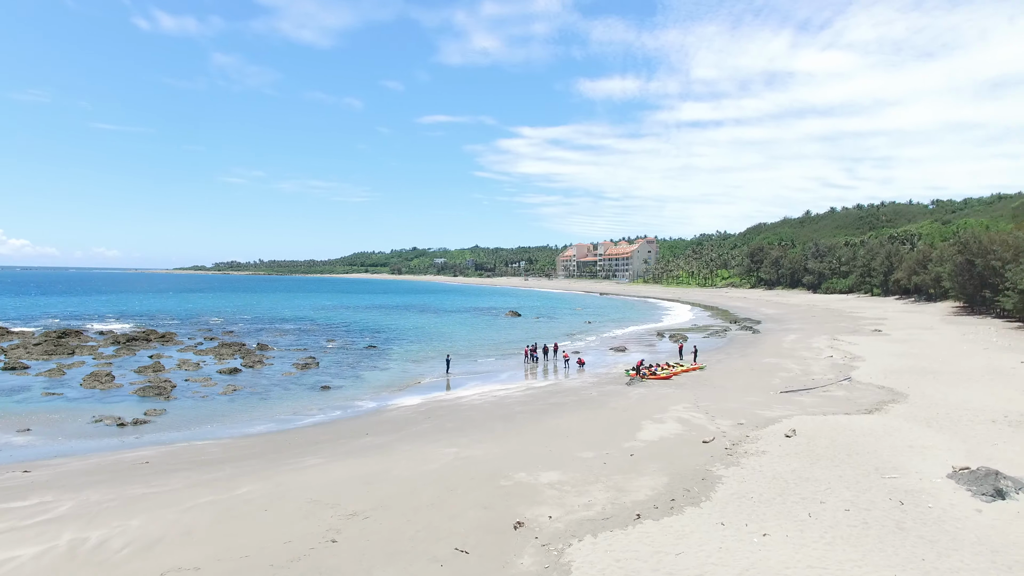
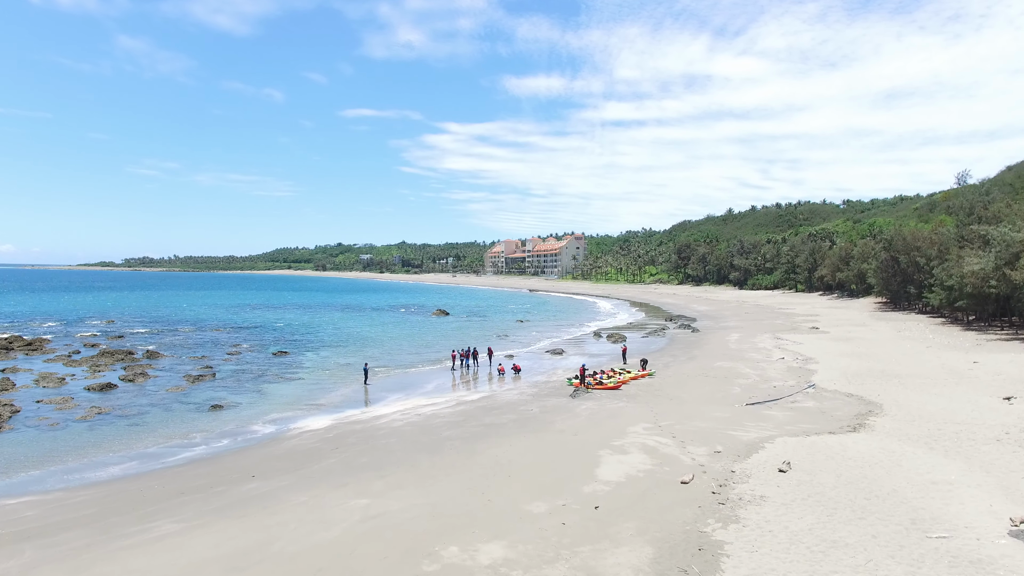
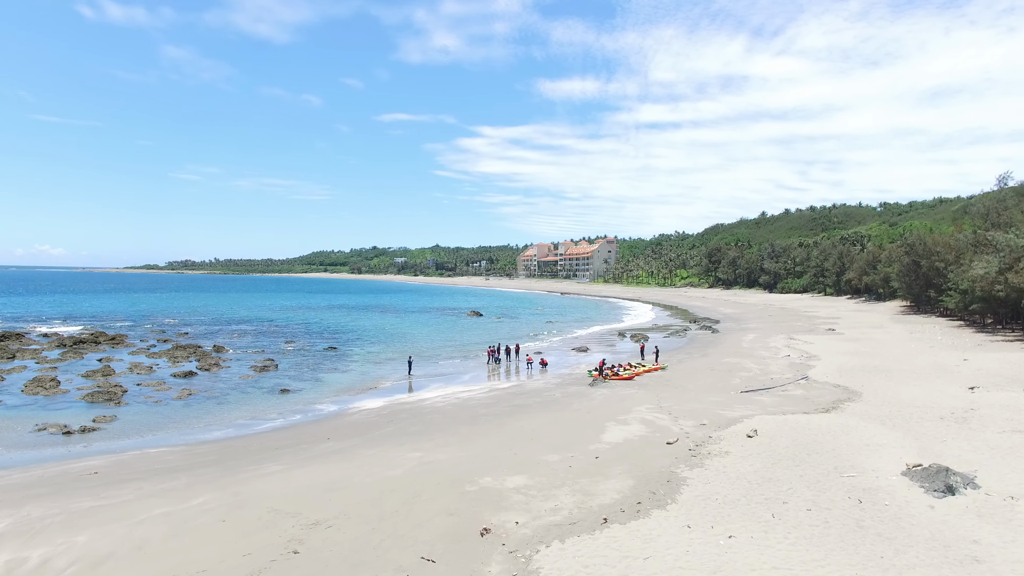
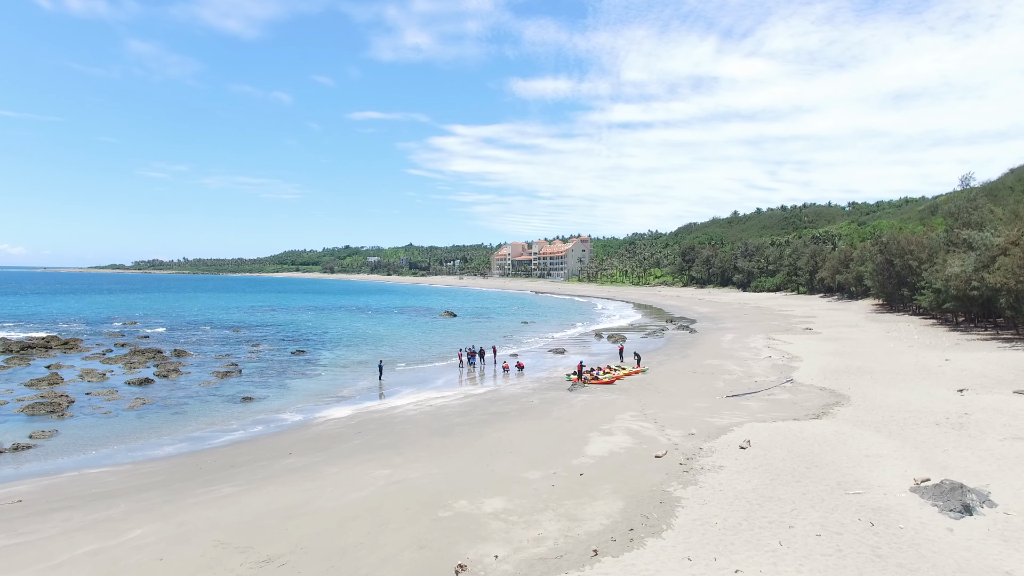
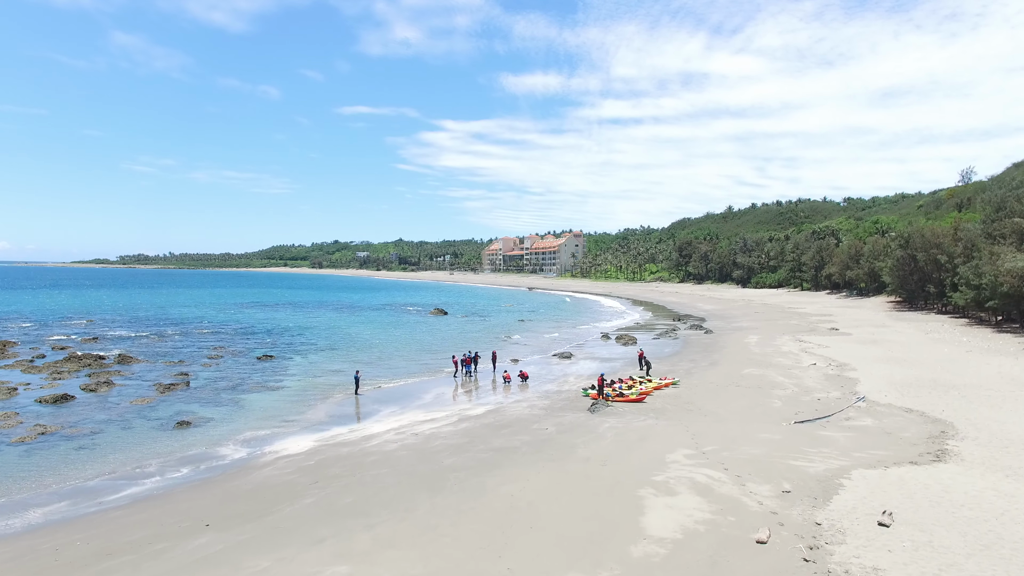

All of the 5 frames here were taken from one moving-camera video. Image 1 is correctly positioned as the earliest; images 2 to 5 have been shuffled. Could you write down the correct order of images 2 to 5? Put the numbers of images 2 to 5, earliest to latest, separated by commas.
3, 4, 2, 5
